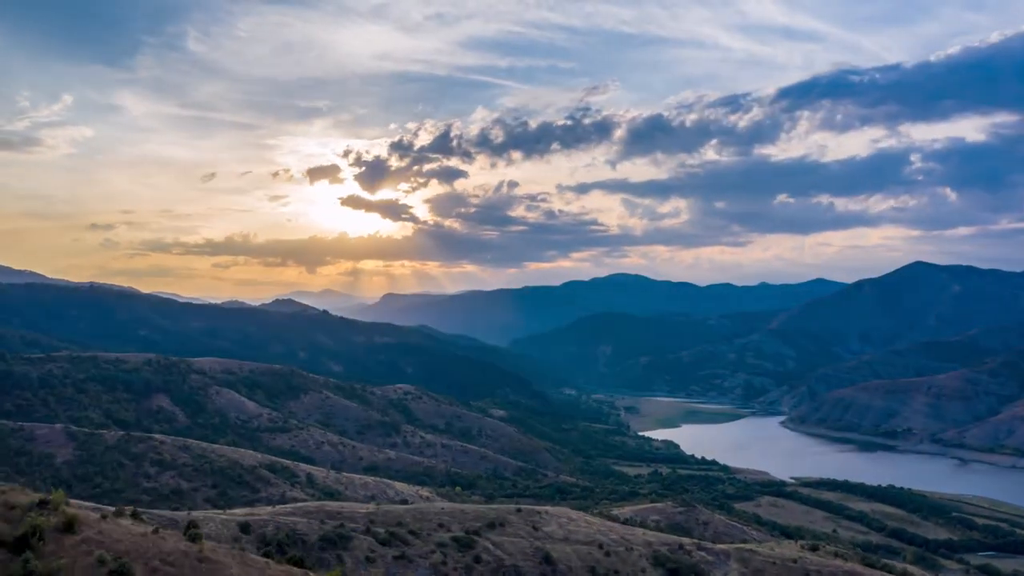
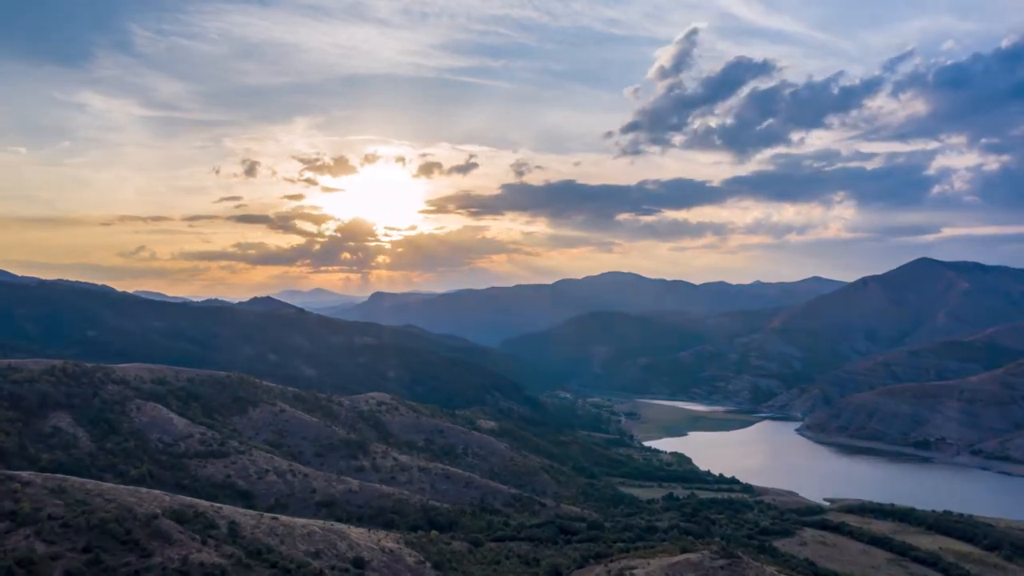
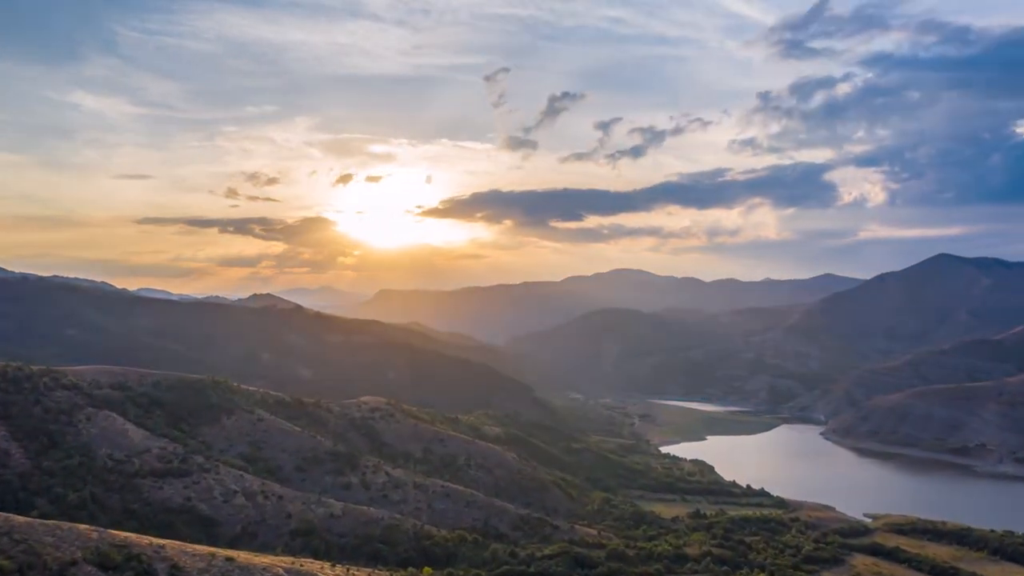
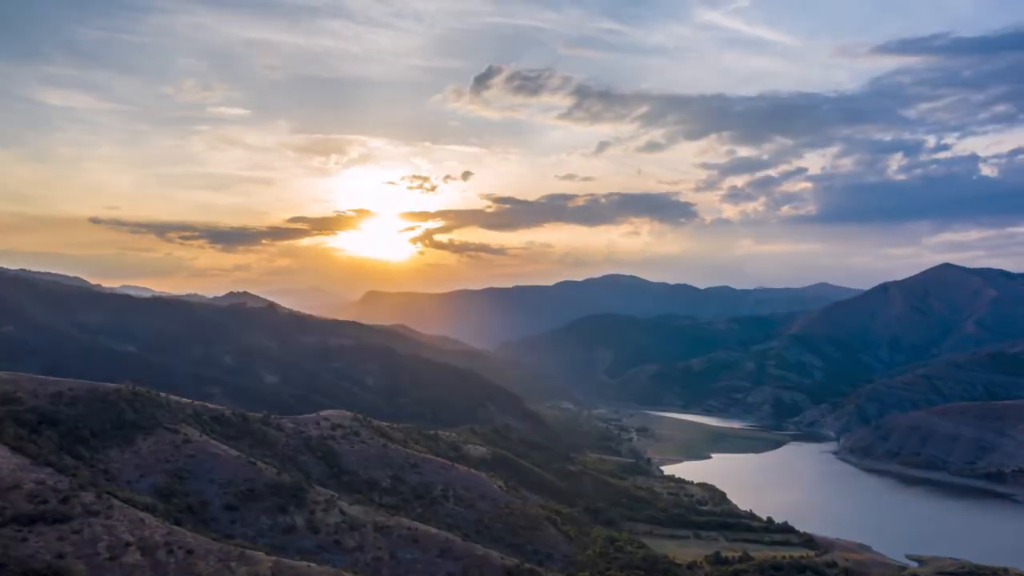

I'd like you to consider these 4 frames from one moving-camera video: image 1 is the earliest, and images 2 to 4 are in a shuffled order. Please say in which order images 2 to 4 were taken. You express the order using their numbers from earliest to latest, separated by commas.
2, 3, 4
